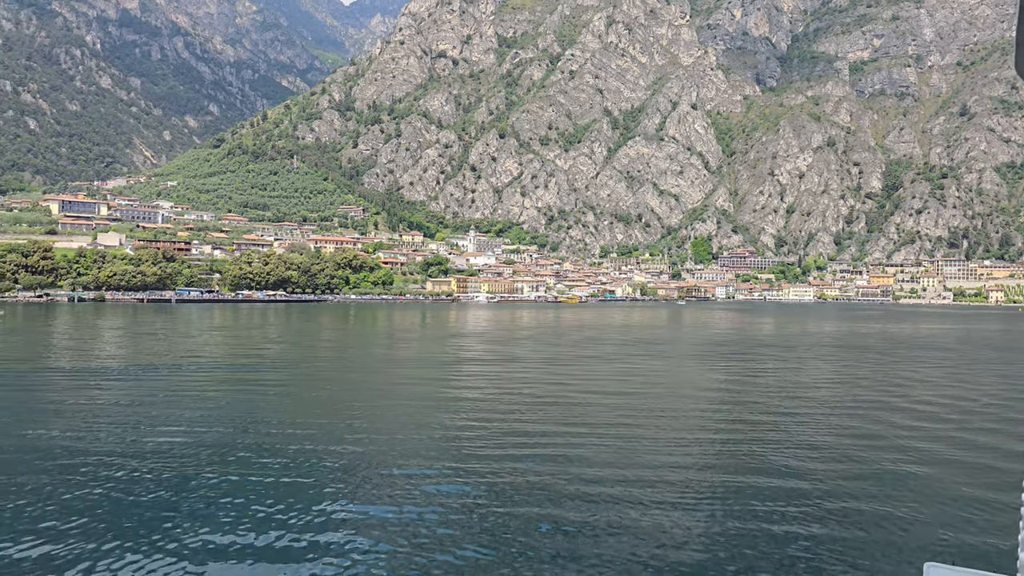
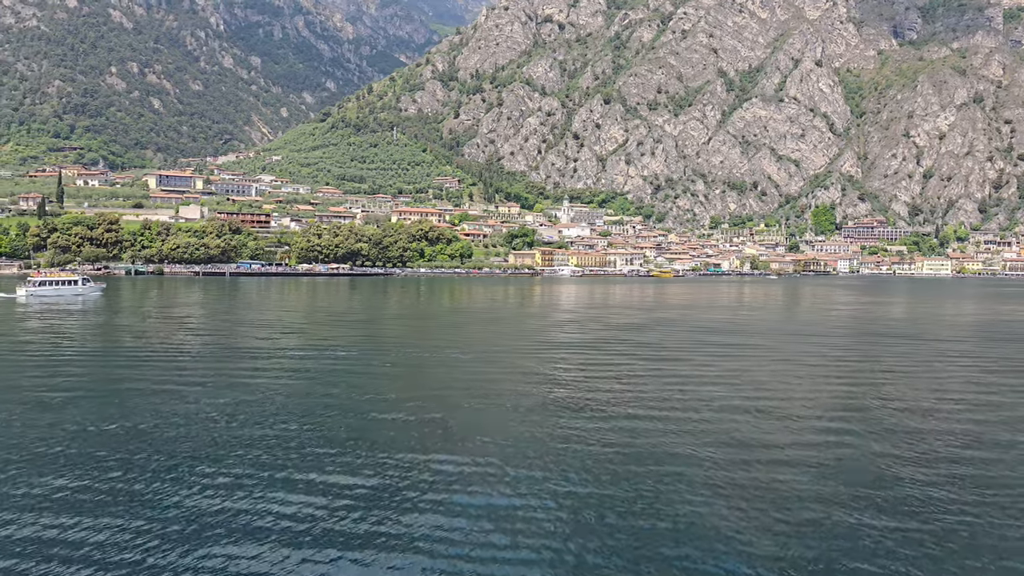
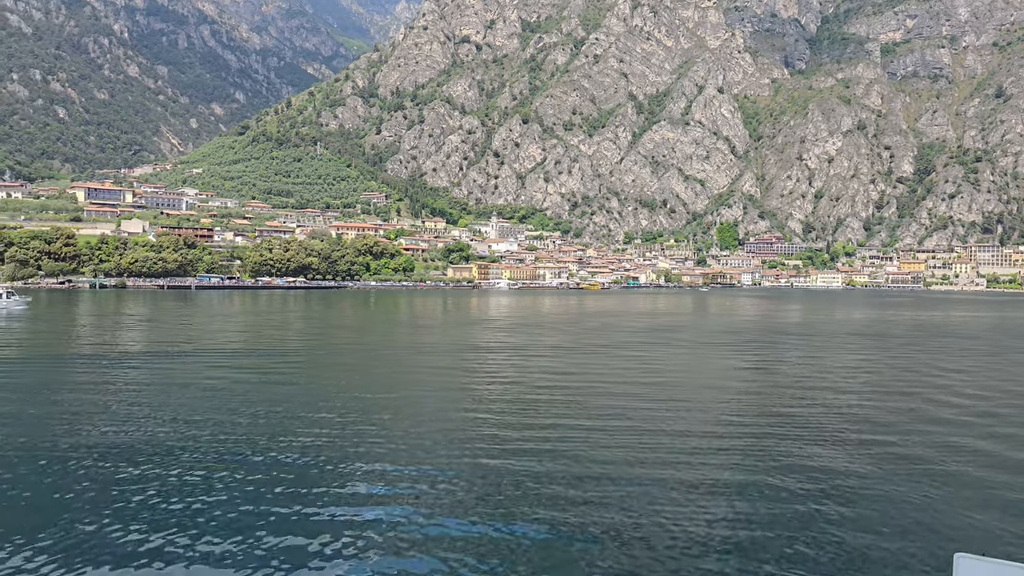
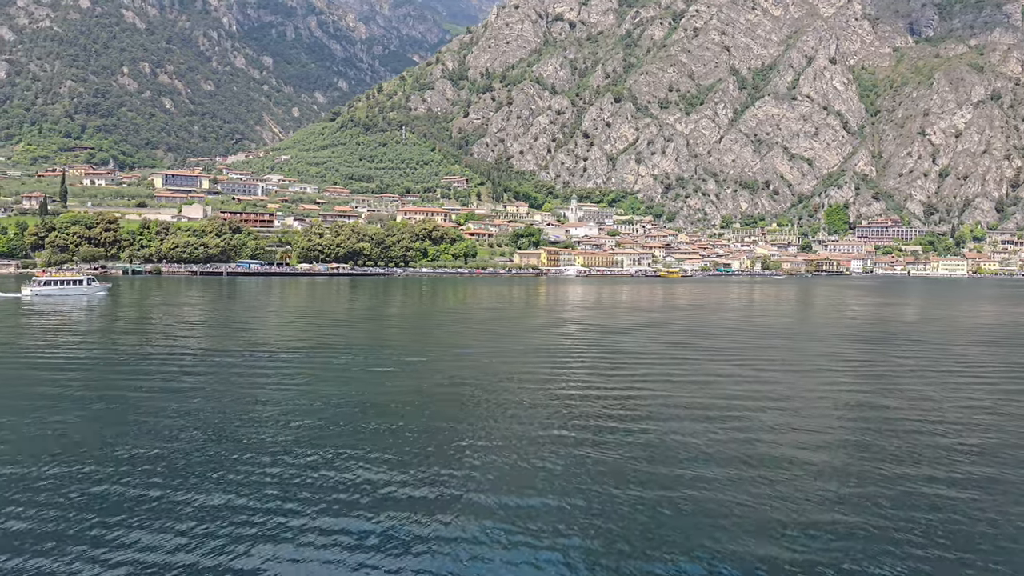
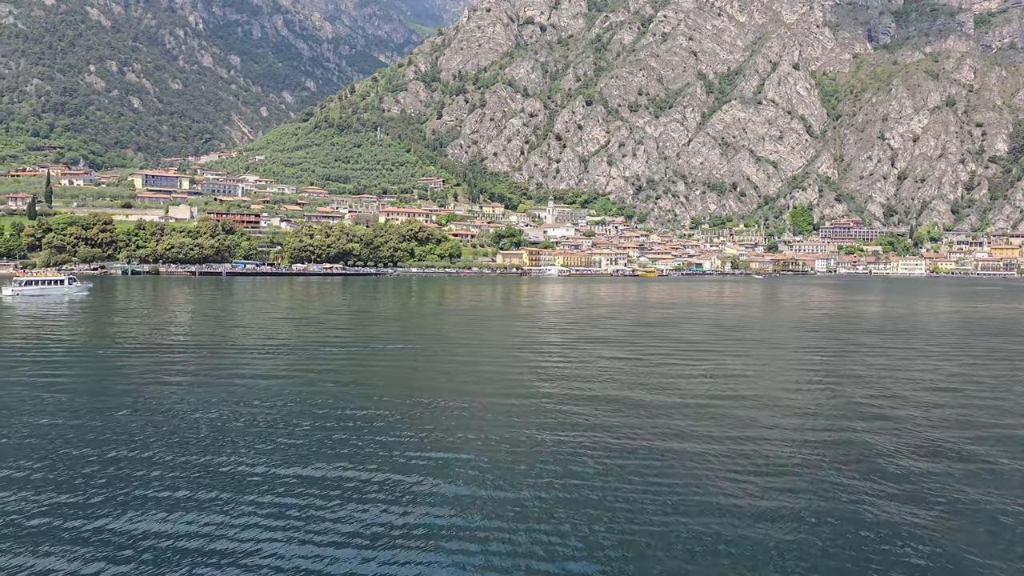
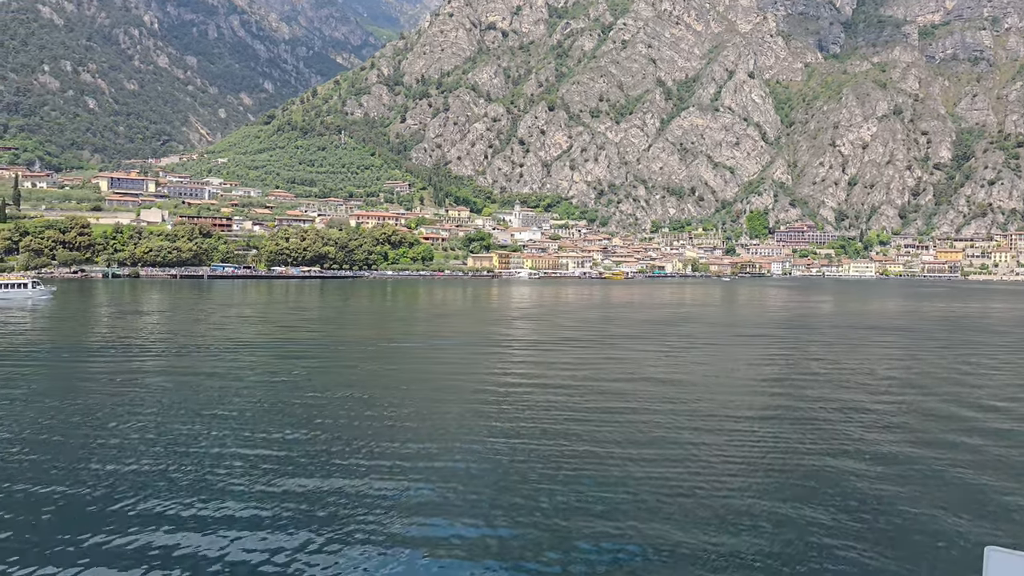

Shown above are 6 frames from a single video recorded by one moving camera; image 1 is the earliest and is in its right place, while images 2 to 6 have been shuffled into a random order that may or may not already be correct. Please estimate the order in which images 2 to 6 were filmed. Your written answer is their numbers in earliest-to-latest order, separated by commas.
3, 6, 5, 2, 4
